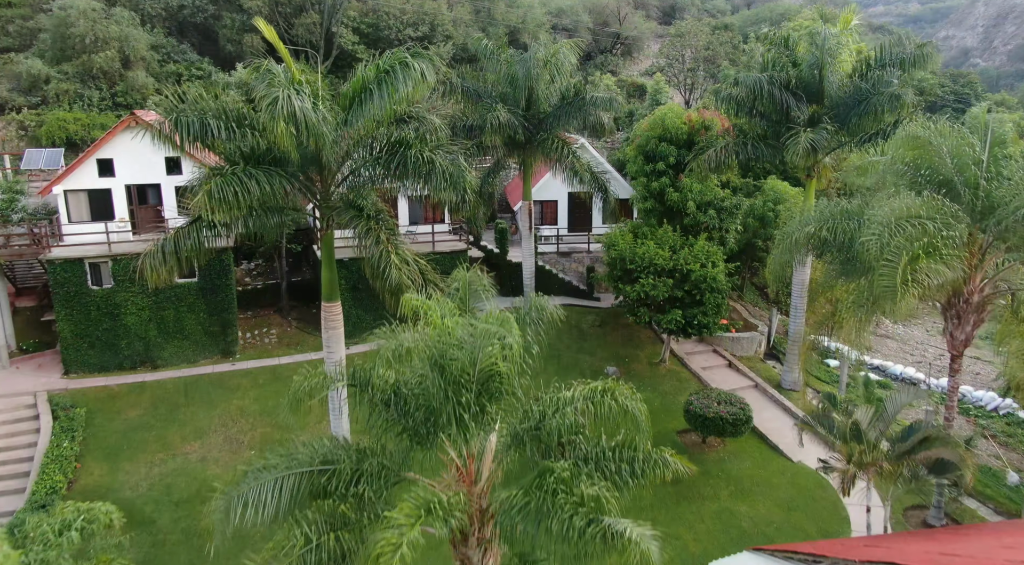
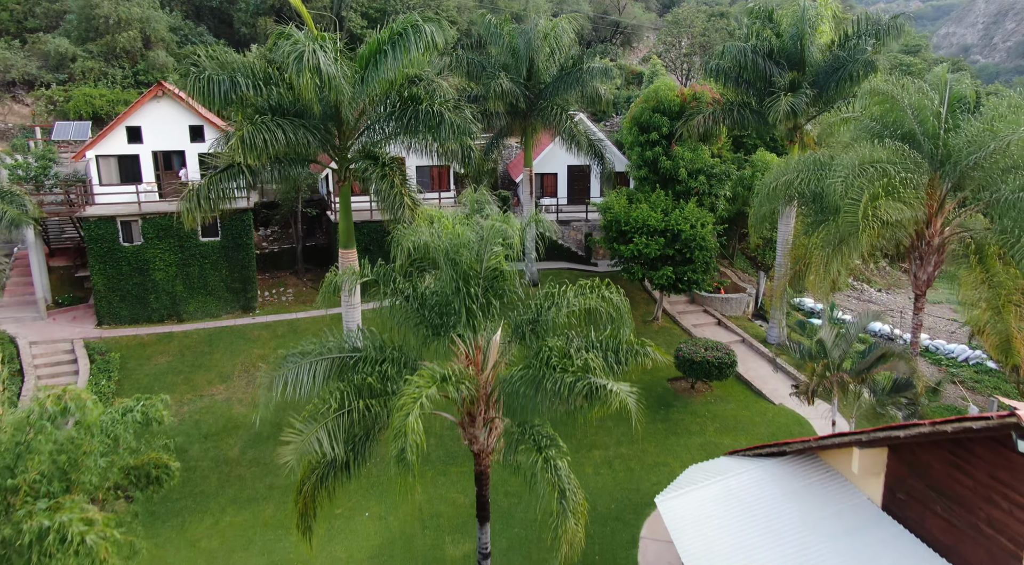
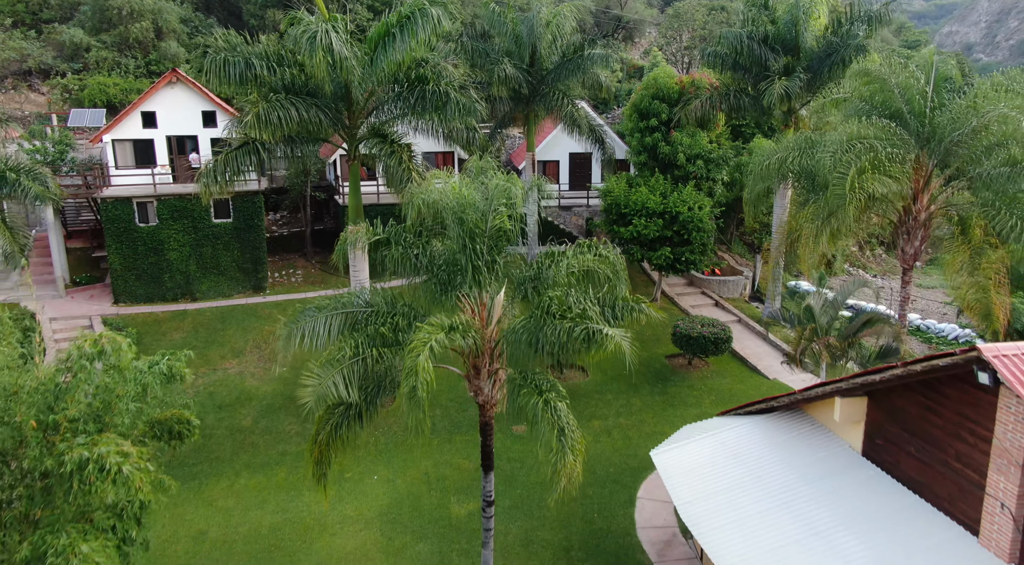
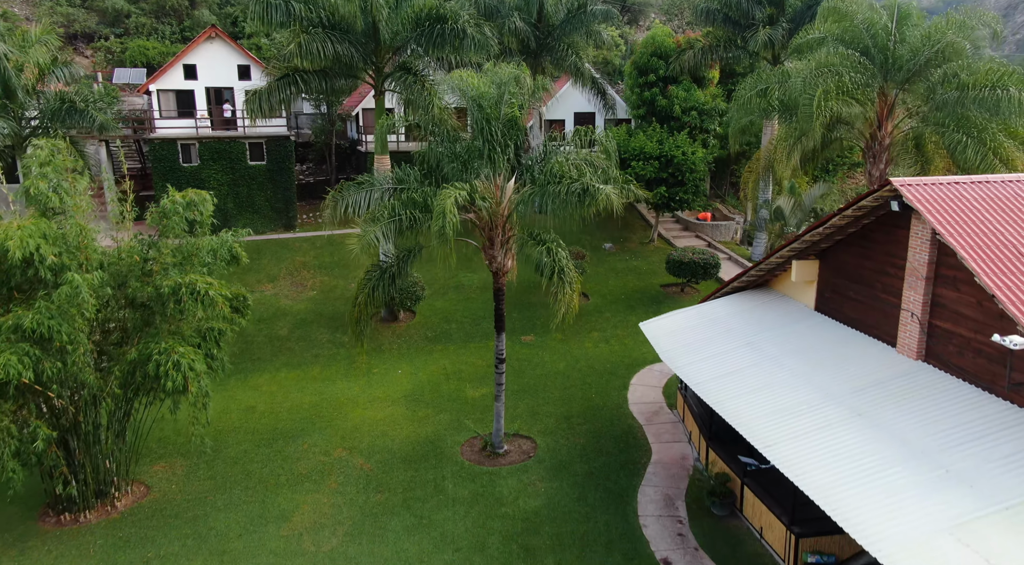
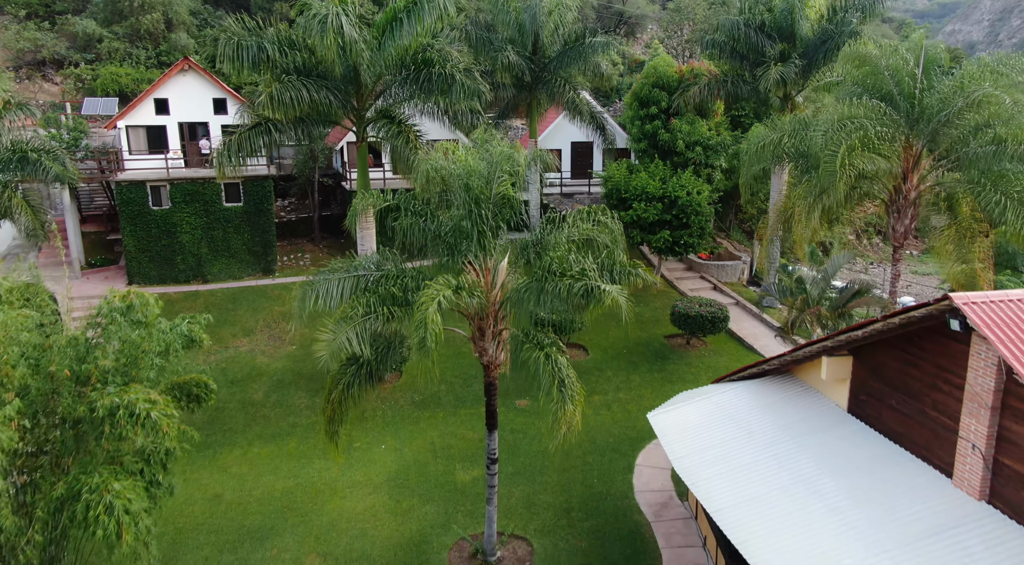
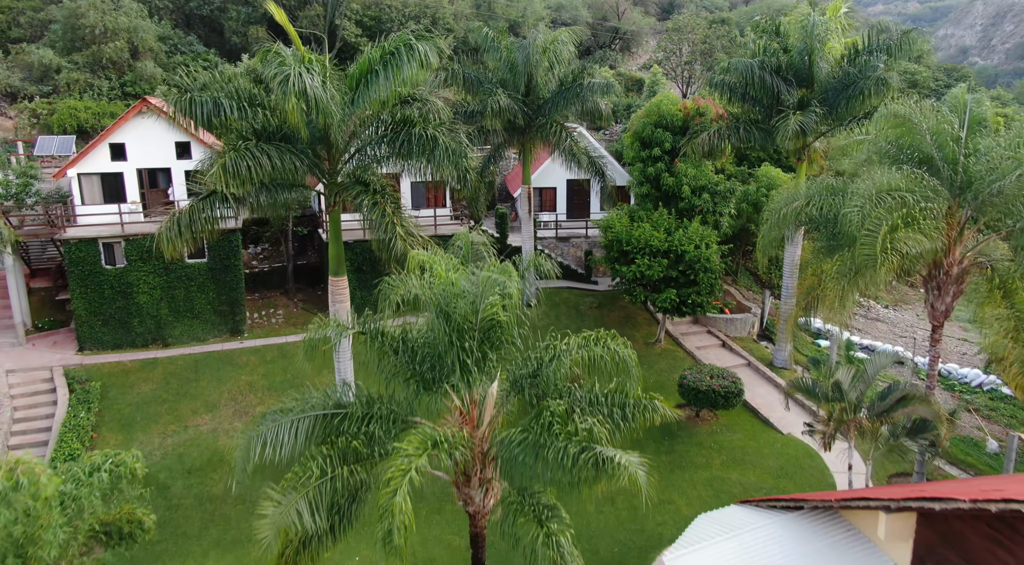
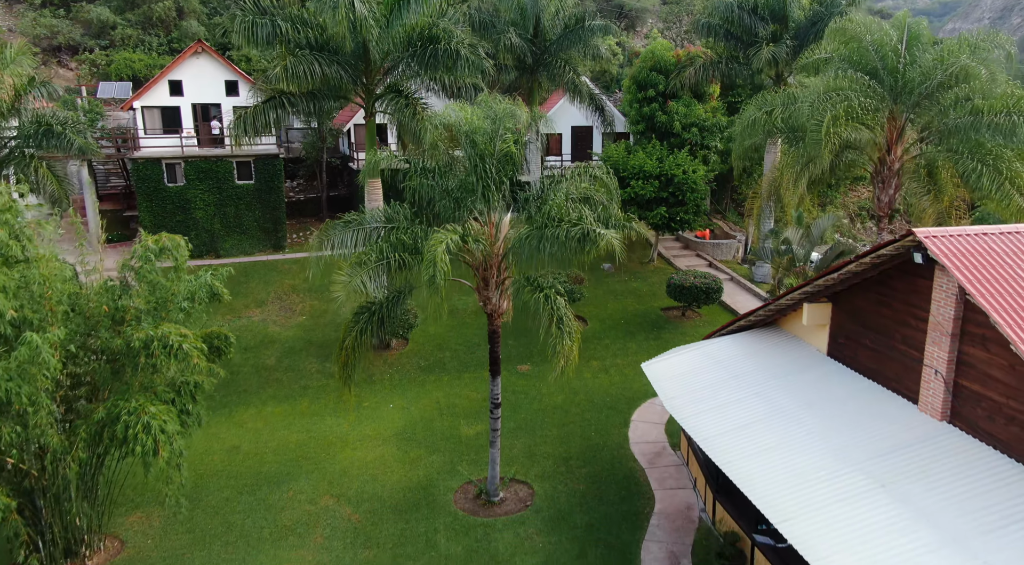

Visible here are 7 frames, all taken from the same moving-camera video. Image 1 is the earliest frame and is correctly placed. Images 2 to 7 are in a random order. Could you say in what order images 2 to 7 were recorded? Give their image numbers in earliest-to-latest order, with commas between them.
6, 2, 3, 5, 7, 4
